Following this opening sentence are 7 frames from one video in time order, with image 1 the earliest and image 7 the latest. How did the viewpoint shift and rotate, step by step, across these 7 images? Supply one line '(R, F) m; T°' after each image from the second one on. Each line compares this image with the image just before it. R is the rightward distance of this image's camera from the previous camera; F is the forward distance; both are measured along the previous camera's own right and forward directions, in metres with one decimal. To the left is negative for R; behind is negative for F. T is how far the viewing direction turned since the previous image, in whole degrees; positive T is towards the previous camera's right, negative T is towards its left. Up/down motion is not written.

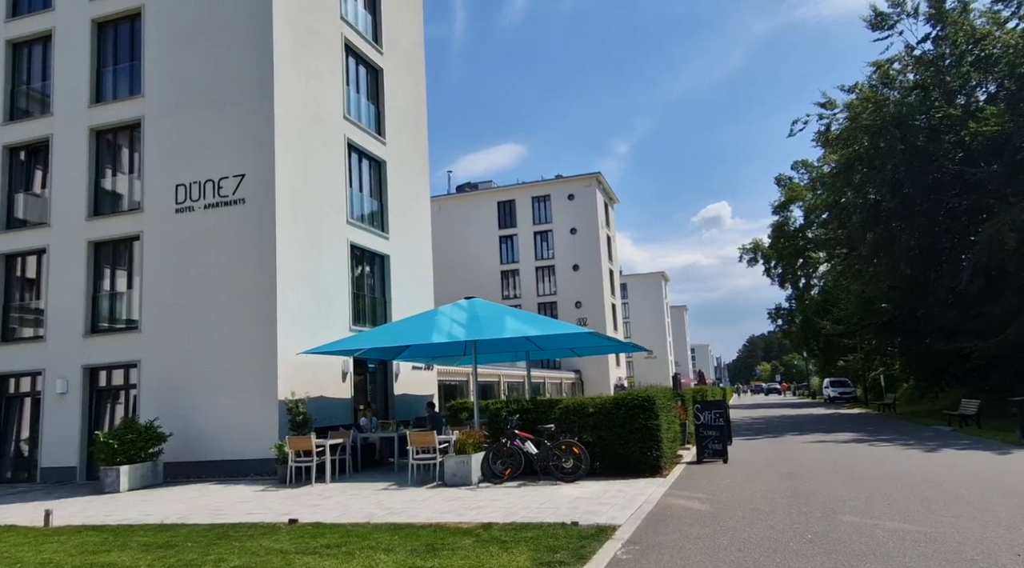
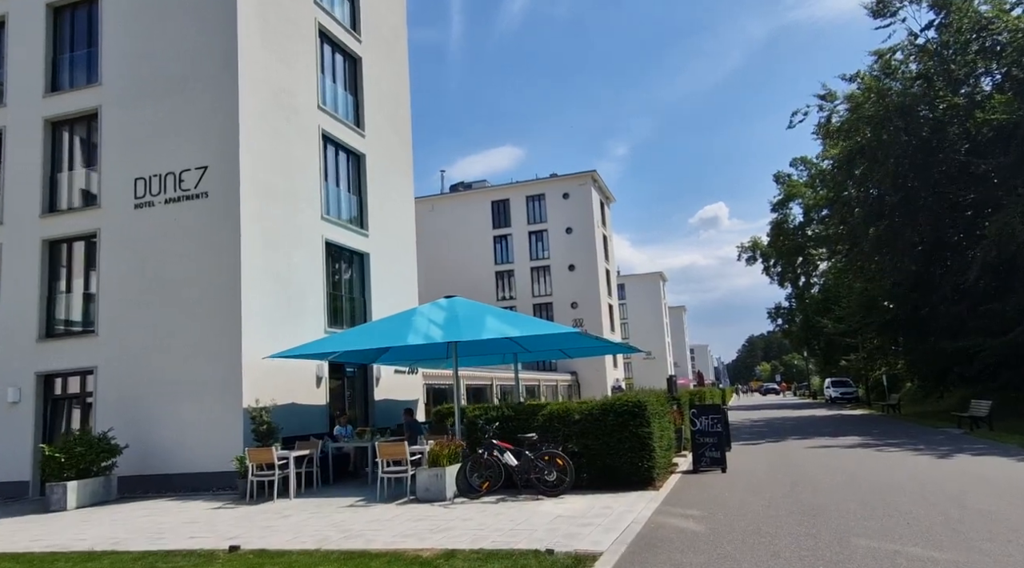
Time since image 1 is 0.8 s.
(+0.3, +1.2) m; 0°
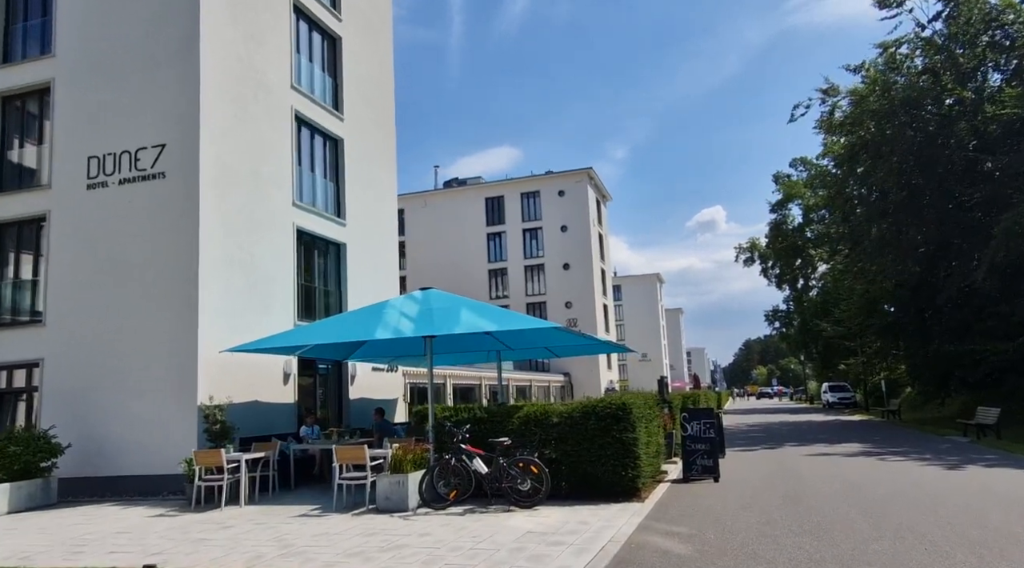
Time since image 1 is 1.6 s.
(+0.3, +1.2) m; 0°
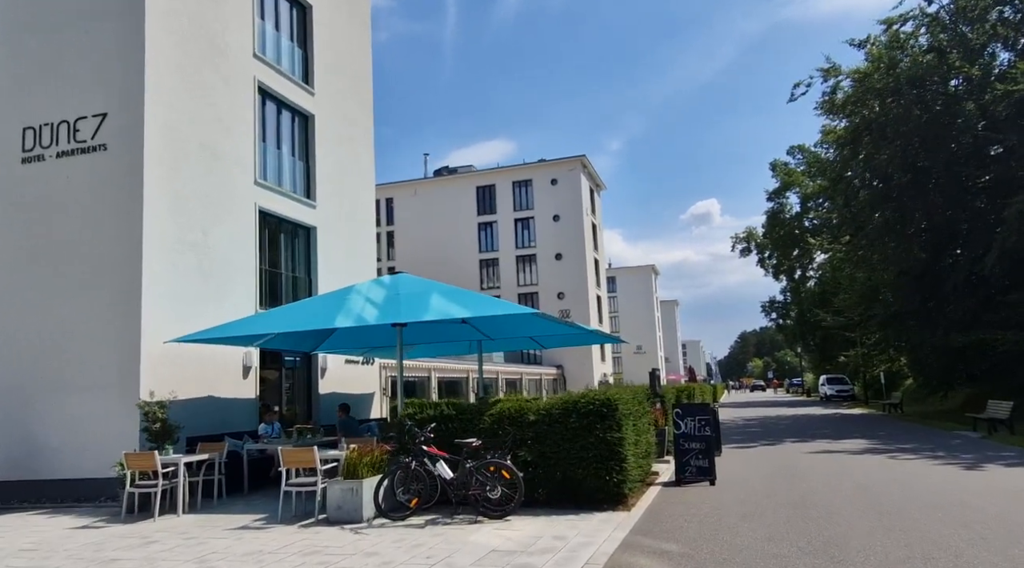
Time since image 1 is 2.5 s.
(+0.3, +1.4) m; 0°
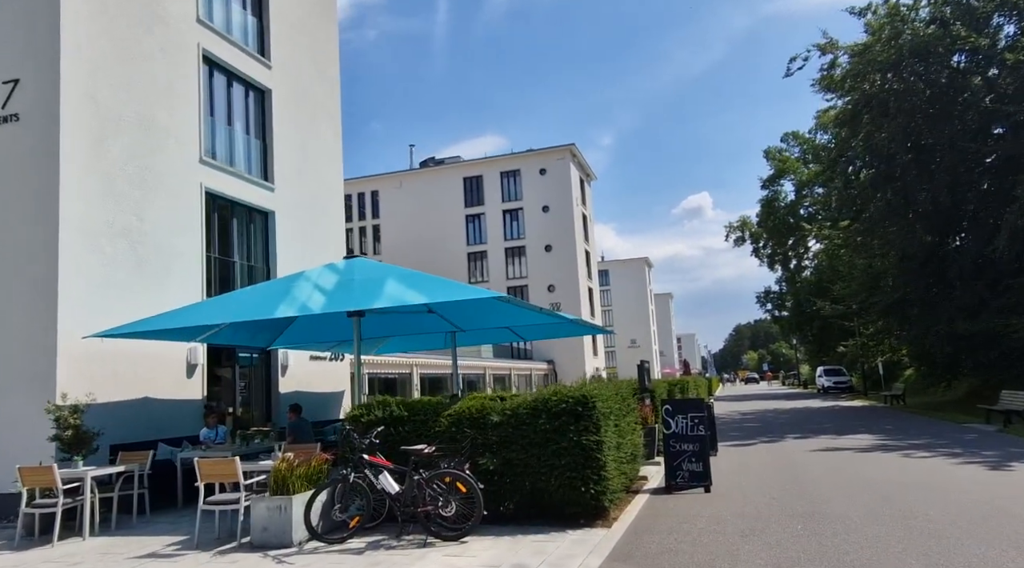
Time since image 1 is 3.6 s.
(+0.4, +1.6) m; 0°
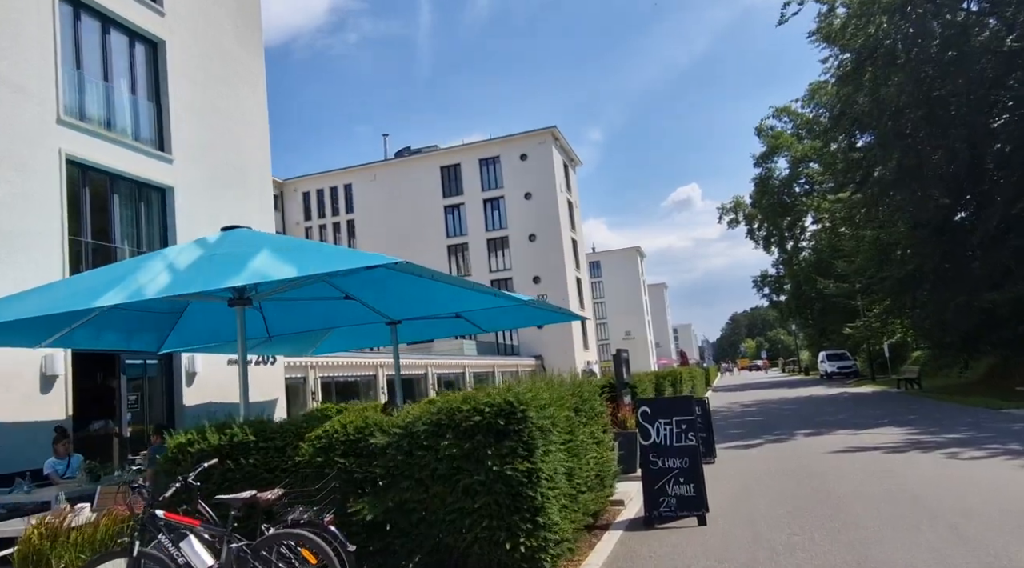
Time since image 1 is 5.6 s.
(+0.8, +3.1) m; 0°
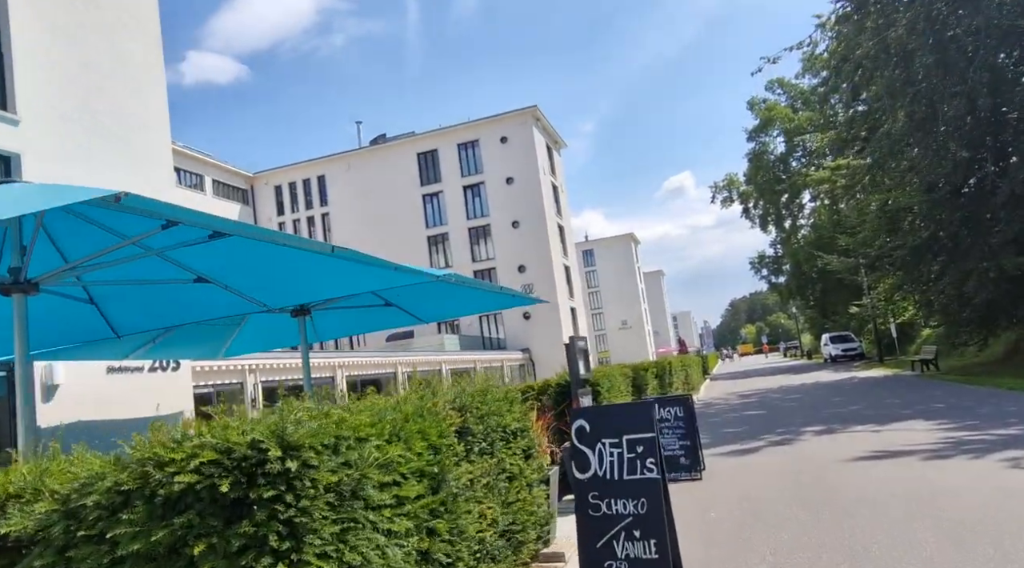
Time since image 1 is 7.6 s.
(+1.0, +3.0) m; 0°
